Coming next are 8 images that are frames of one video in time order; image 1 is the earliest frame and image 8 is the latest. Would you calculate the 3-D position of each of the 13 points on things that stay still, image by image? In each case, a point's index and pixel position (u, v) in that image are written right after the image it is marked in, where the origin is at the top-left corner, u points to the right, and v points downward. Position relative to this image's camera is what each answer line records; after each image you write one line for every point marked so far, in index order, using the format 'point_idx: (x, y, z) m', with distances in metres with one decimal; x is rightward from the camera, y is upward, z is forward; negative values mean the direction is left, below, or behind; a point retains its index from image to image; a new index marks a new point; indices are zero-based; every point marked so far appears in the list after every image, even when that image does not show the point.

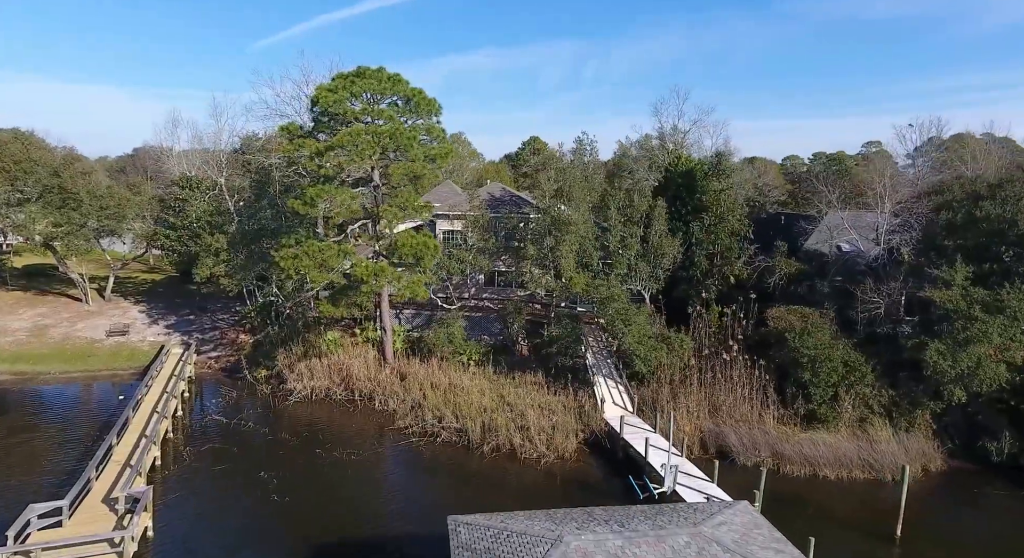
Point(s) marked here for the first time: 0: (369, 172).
0: (-4.5, +3.3, +19.9) m
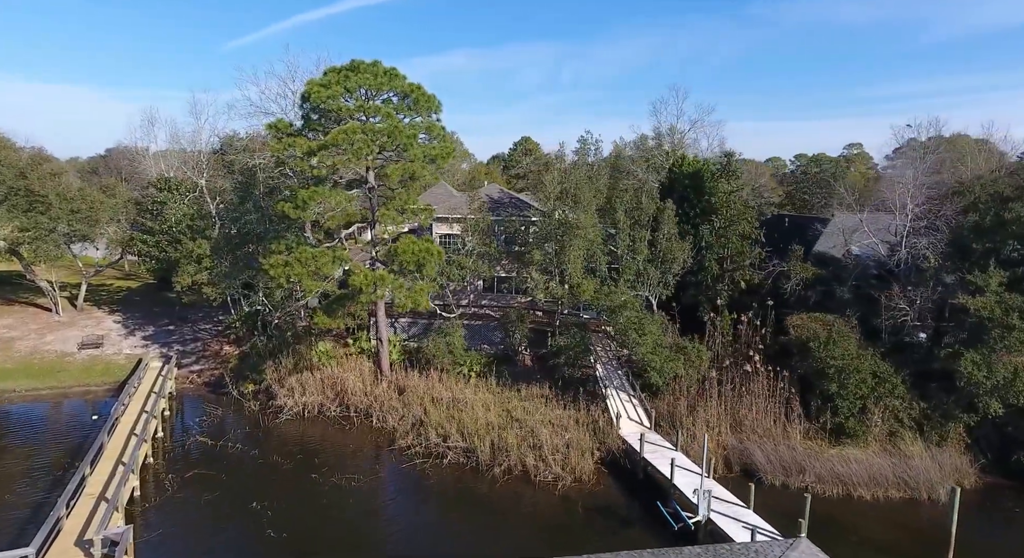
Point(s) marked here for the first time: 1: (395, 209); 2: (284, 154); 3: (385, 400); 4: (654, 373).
0: (-4.3, +3.1, +18.6) m
1: (-3.3, +2.0, +18.4) m
2: (-6.3, +3.5, +17.9) m
3: (-3.6, -3.5, +18.5) m
4: (+3.9, -2.6, +17.6) m
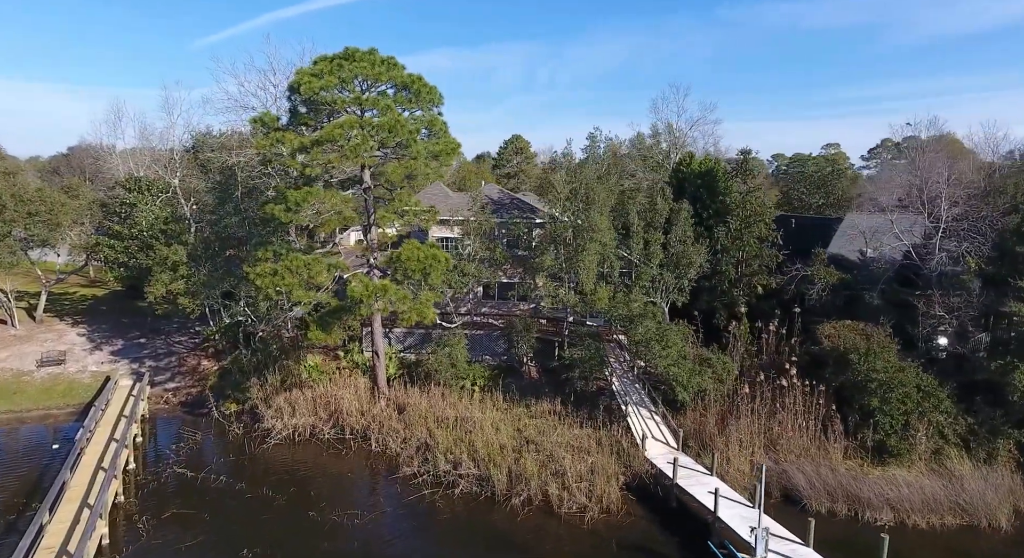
0: (-4.1, +2.8, +17.0) m
1: (-3.0, +1.7, +16.8) m
2: (-6.0, +3.2, +16.2) m
3: (-3.3, -3.8, +16.9) m
4: (+4.3, -2.8, +16.3) m
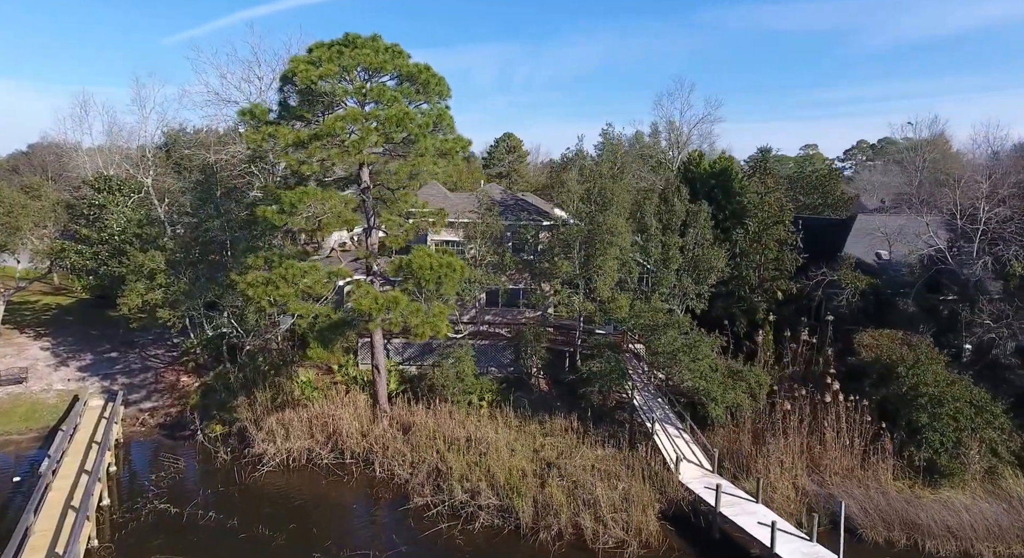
0: (-3.7, +2.6, +15.5) m
1: (-2.7, +1.5, +15.3) m
2: (-5.6, +3.0, +14.6) m
3: (-2.9, -4.0, +15.4) m
4: (+4.7, -2.9, +15.1) m
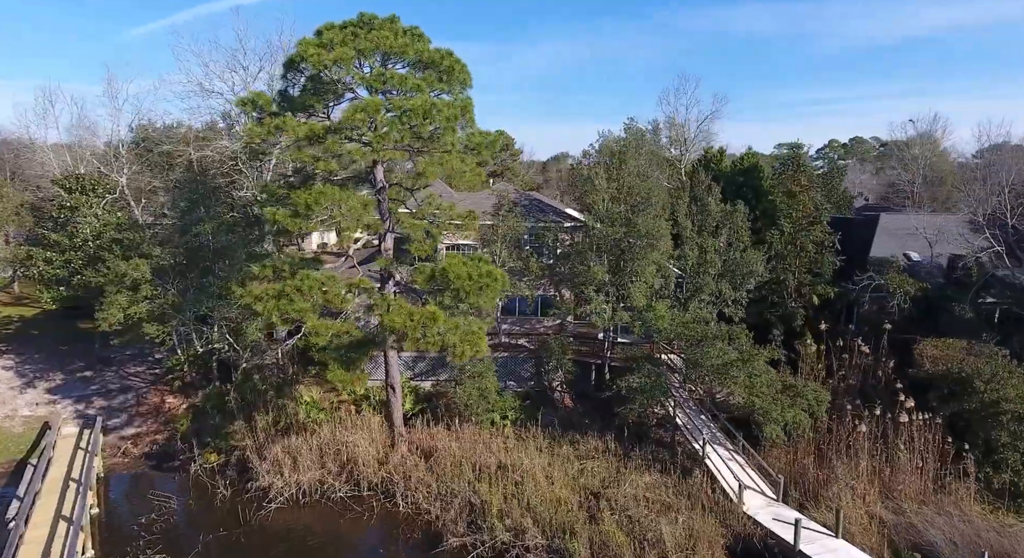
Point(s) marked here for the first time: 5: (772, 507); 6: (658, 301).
0: (-3.0, +2.4, +13.8) m
1: (-1.9, +1.3, +13.7) m
2: (-4.8, +2.8, +12.8) m
3: (-2.1, -4.2, +13.8) m
4: (+5.5, -3.1, +13.8) m
5: (+5.0, -4.4, +12.4) m
6: (+3.7, -0.5, +16.1) m
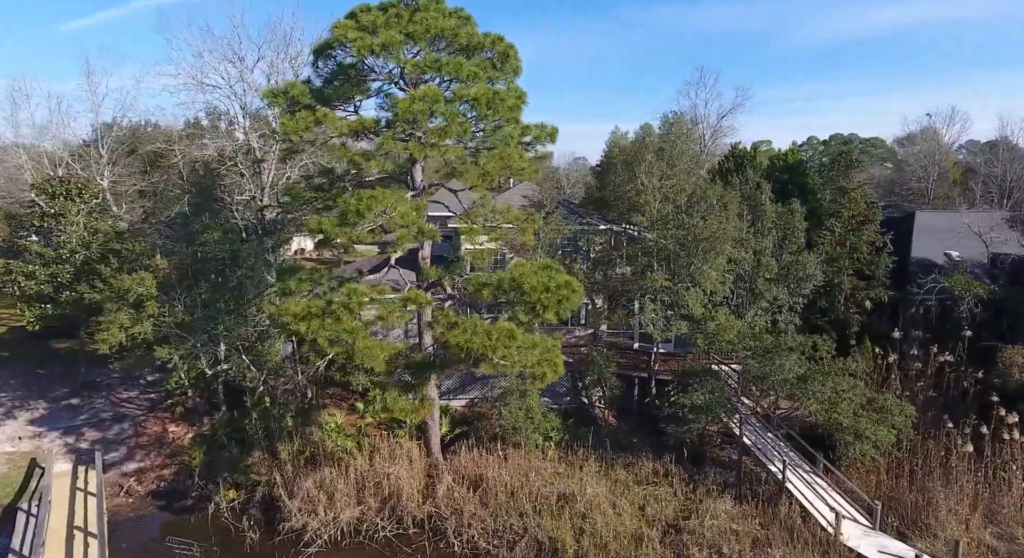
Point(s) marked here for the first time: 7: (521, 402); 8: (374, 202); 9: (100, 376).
0: (-1.8, +2.2, +12.3) m
1: (-0.7, +1.1, +12.2) m
2: (-3.7, +2.5, +11.2) m
3: (-0.9, -4.4, +12.3) m
4: (+6.7, -3.2, +12.7) m
5: (+6.3, -4.5, +11.2) m
6: (+4.7, -0.7, +14.9) m
7: (+0.2, -2.8, +14.7) m
8: (-2.3, +1.3, +10.5) m
9: (-11.3, -2.6, +17.6) m
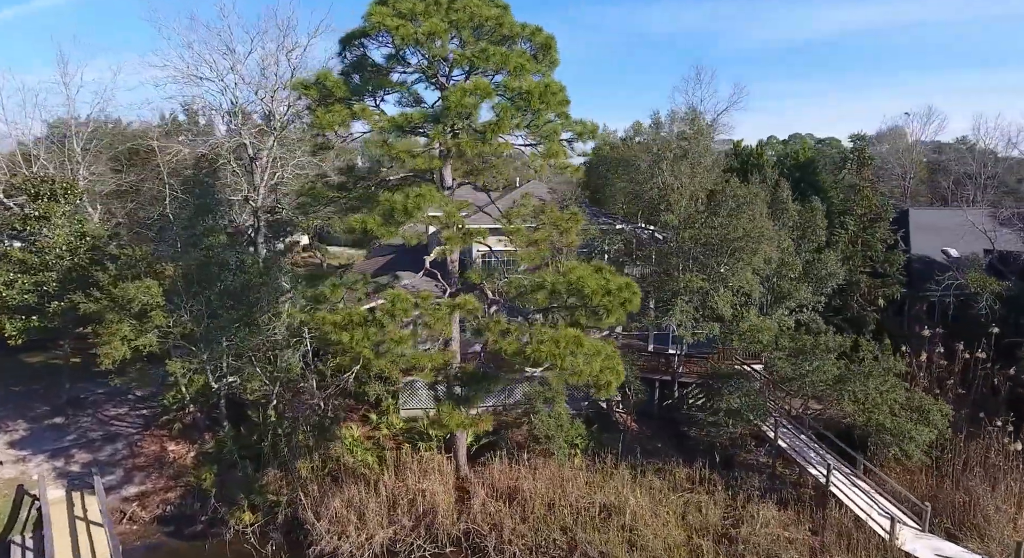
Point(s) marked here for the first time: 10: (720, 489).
0: (-1.1, +2.1, +11.6) m
1: (0.0, +1.0, +11.6) m
2: (-2.9, +2.4, +10.4) m
3: (-0.1, -4.5, +11.7) m
4: (+7.4, -3.2, +12.6) m
5: (+7.1, -4.5, +11.1) m
6: (+5.3, -0.7, +14.6) m
7: (+0.8, -2.9, +14.2) m
8: (-1.5, +1.2, +9.8) m
9: (-10.8, -2.8, +16.3) m
10: (+4.2, -4.2, +12.9) m
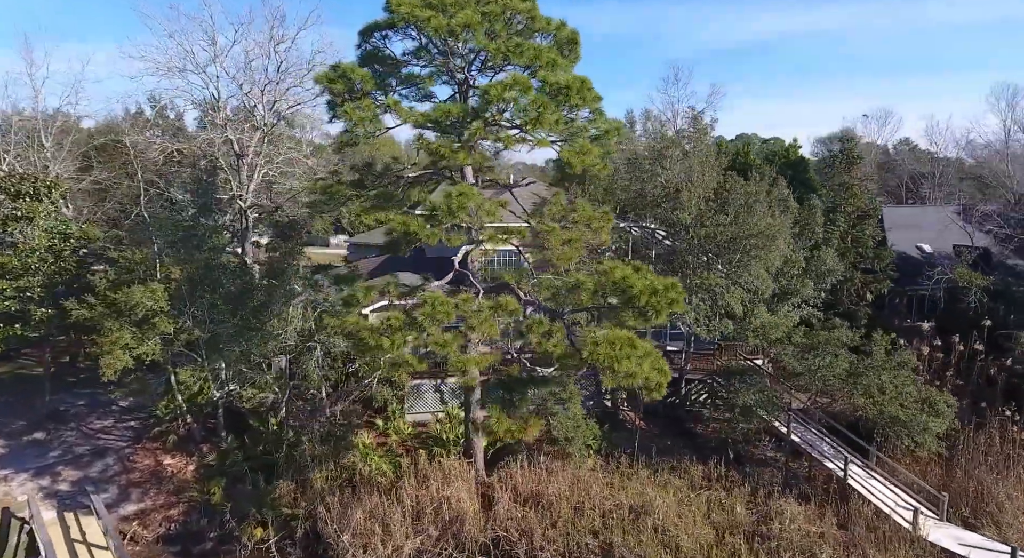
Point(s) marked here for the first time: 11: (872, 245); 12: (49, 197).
0: (-0.6, +2.1, +11.2) m
1: (+0.5, +1.0, +11.3) m
2: (-2.3, +2.4, +9.9) m
3: (+0.5, -4.5, +11.4) m
4: (+7.9, -3.1, +12.9) m
5: (+7.7, -4.4, +11.4) m
6: (+5.6, -0.6, +14.8) m
7: (+1.2, -2.9, +14.0) m
8: (-0.8, +1.2, +9.4) m
9: (-10.6, -2.9, +15.2) m
10: (+4.7, -4.2, +13.0) m
11: (+10.1, +1.0, +17.8) m
12: (-10.5, +1.8, +14.3) m
